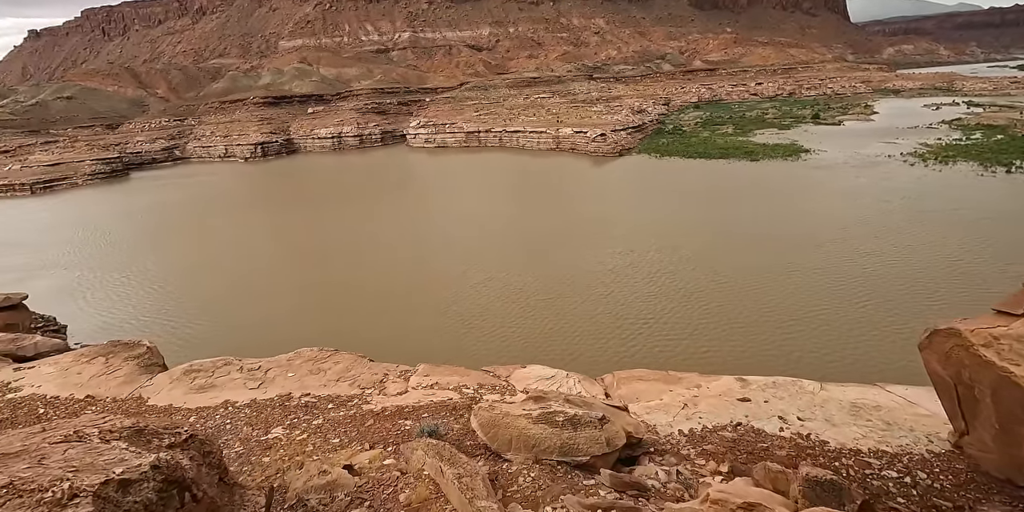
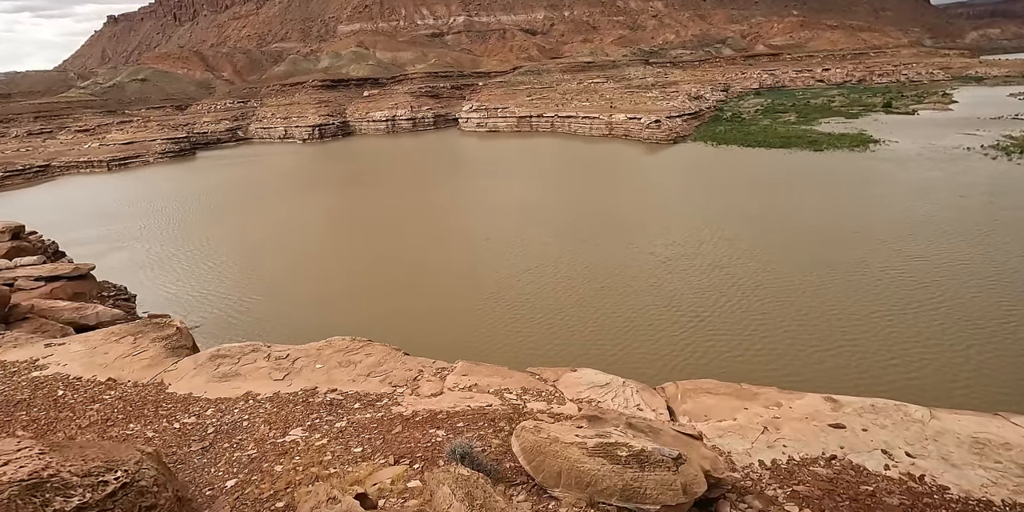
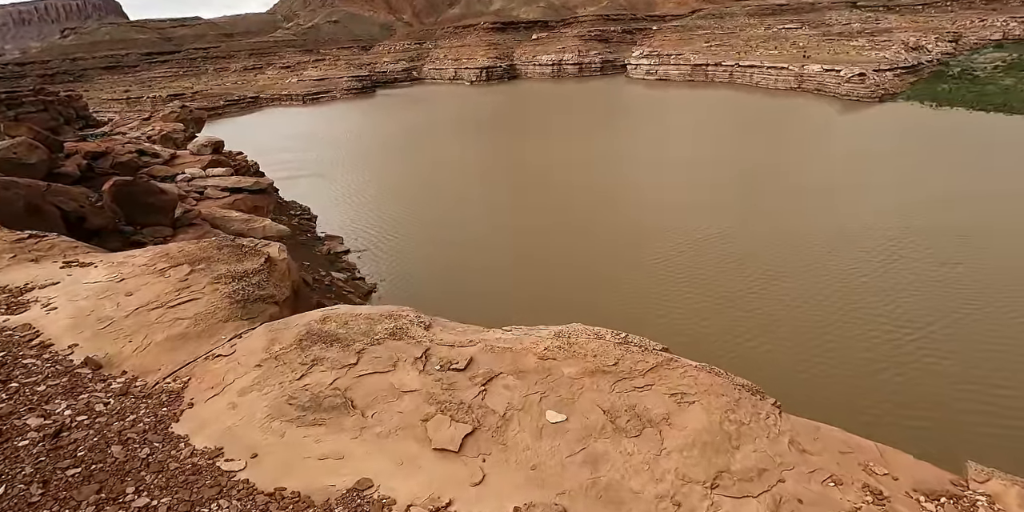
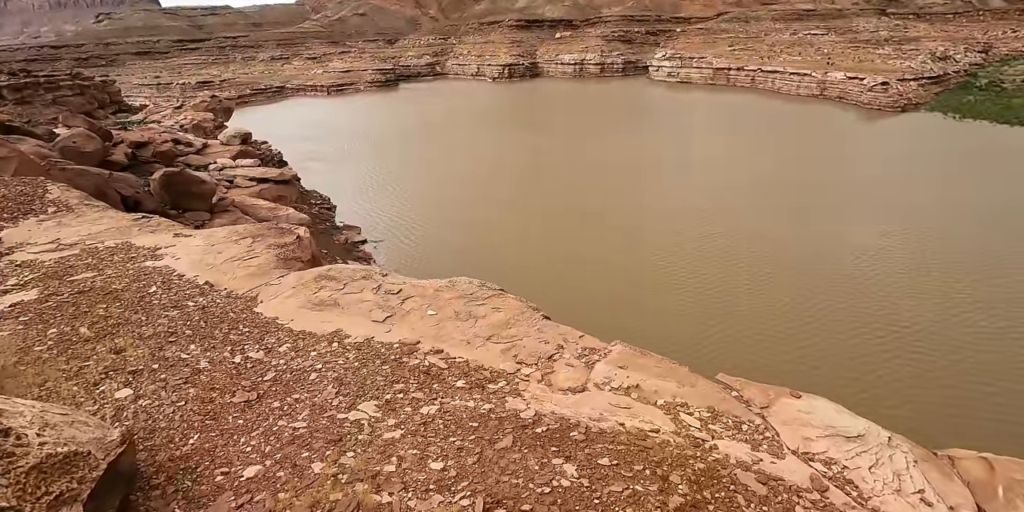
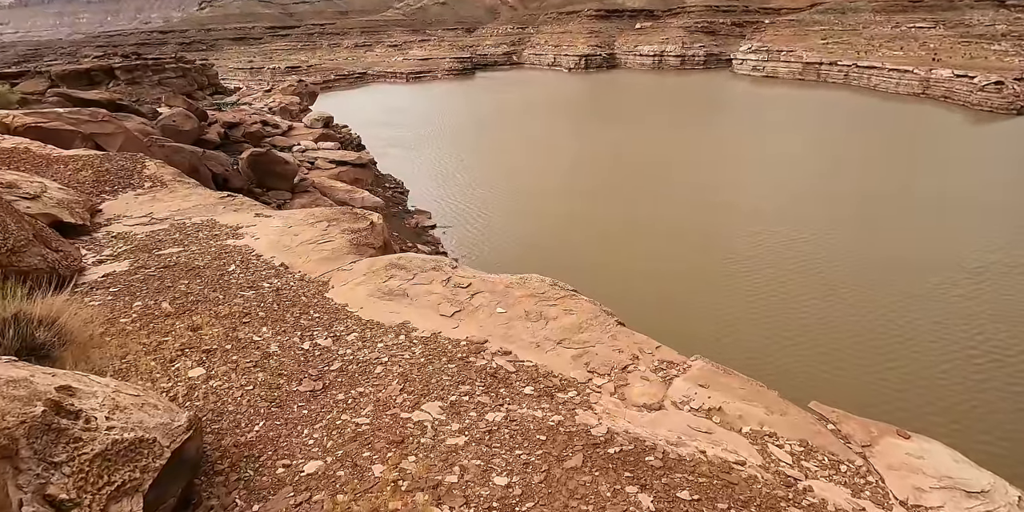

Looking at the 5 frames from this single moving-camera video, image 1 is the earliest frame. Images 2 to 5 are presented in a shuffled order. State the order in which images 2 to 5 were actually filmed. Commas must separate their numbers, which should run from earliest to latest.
2, 4, 5, 3
